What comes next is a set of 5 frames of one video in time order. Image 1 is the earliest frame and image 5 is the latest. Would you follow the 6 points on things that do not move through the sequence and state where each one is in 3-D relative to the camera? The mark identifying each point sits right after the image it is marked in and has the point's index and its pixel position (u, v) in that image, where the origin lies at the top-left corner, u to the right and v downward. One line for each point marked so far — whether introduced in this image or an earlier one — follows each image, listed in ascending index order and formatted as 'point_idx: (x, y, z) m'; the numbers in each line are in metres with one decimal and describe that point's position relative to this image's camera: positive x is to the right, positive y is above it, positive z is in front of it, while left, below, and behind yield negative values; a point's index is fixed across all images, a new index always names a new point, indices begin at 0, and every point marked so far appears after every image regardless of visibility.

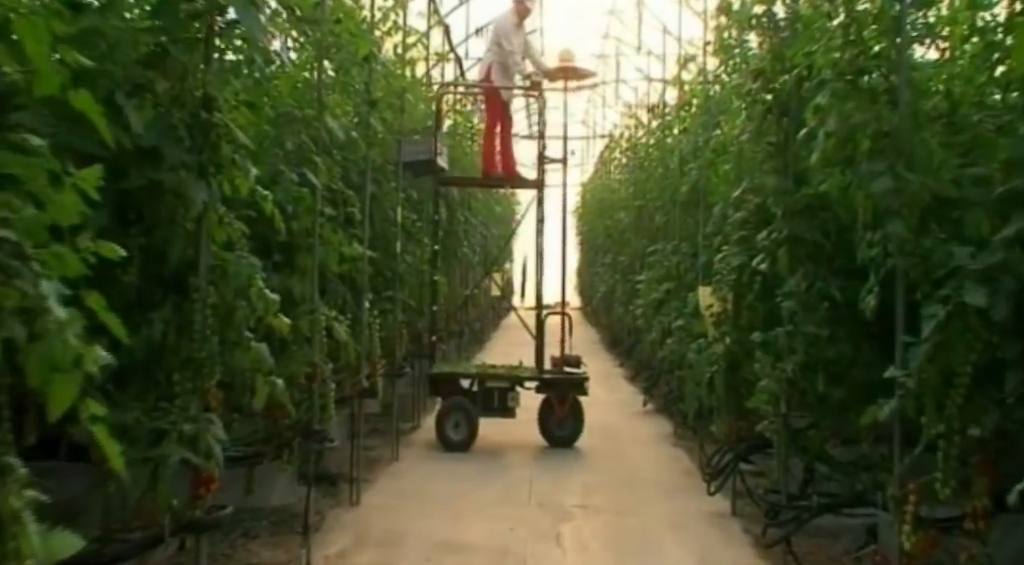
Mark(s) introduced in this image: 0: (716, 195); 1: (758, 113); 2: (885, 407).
0: (+1.4, +0.5, +5.3) m
1: (+1.0, +0.7, +3.6) m
2: (+1.0, -0.3, +2.2) m
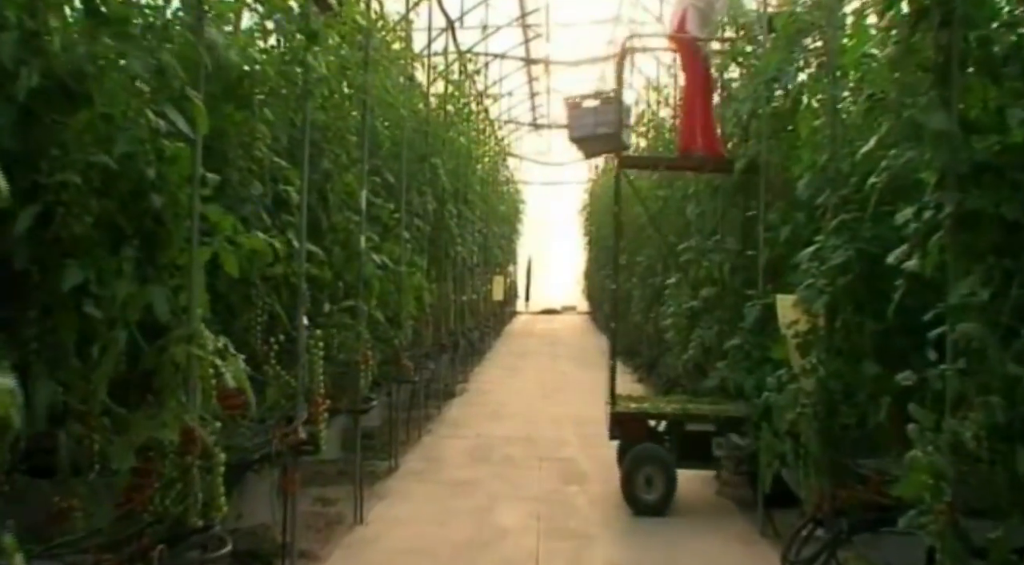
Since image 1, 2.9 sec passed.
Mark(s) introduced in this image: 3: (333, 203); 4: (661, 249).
0: (+1.4, +0.5, +4.0) m
1: (+1.0, +0.7, +2.2) m
2: (+1.0, -0.3, +0.9) m
3: (-0.8, +0.4, +4.0) m
4: (+1.3, +0.3, +7.5) m
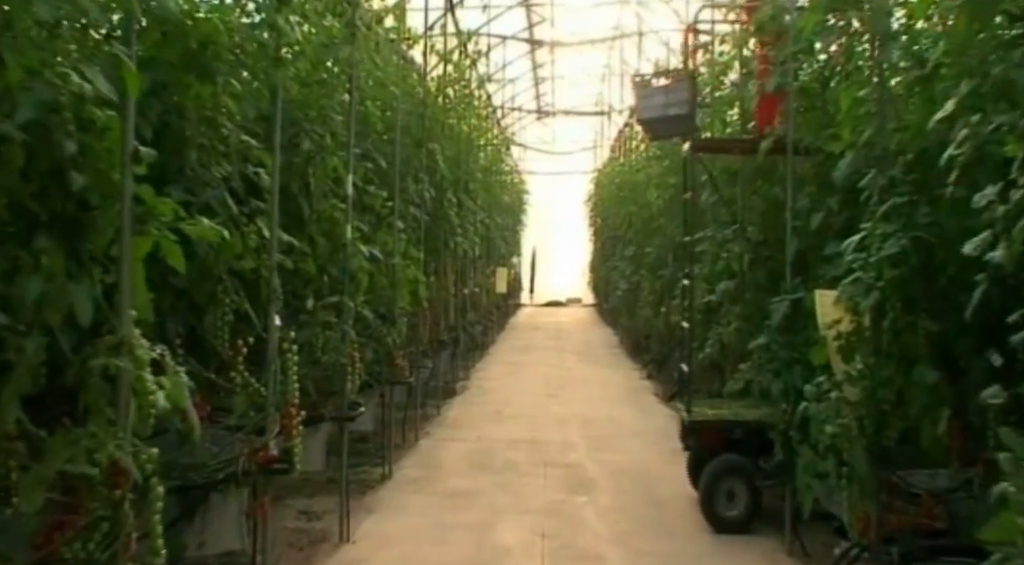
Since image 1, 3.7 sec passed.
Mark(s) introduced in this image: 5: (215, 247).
0: (+1.4, +0.5, +3.6) m
1: (+1.0, +0.7, +1.8) m
2: (+0.9, -0.3, +0.5) m
3: (-0.8, +0.4, +3.6) m
4: (+1.3, +0.4, +7.2) m
5: (-0.9, +0.1, +2.7) m
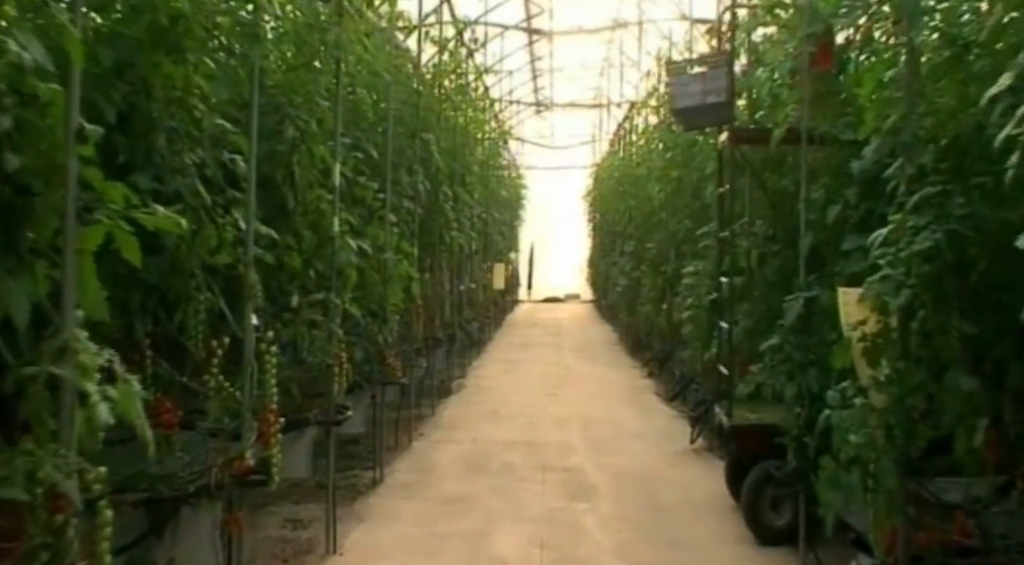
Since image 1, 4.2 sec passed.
0: (+1.4, +0.5, +3.4) m
1: (+1.0, +0.7, +1.6) m
2: (+0.9, -0.3, +0.3) m
3: (-0.8, +0.4, +3.4) m
4: (+1.3, +0.4, +6.9) m
5: (-0.9, +0.1, +2.5) m
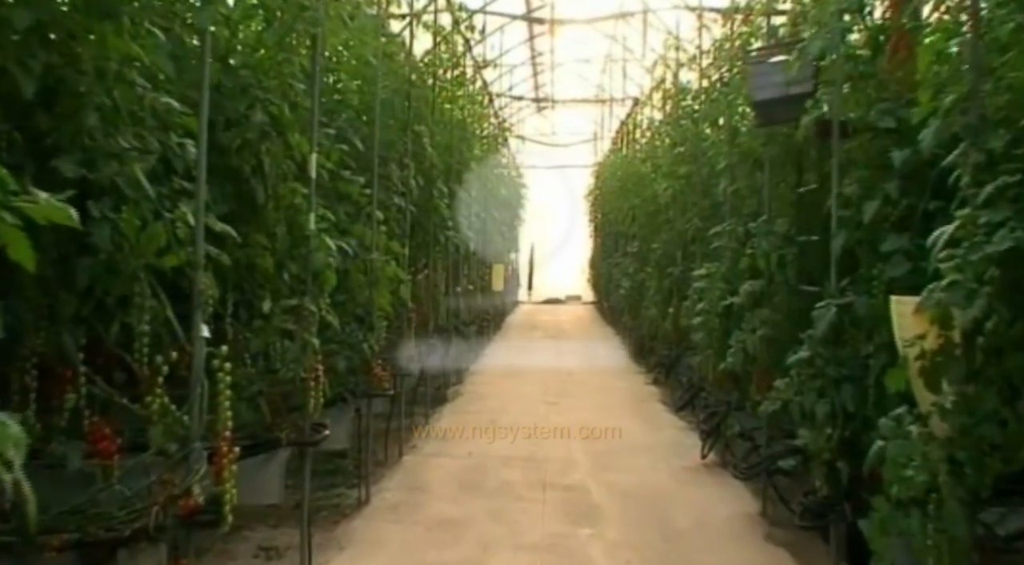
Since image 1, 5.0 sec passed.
0: (+1.4, +0.5, +3.0) m
1: (+1.0, +0.7, +1.3) m
2: (+0.9, -0.4, 0.0) m
3: (-0.9, +0.4, +3.0) m
4: (+1.3, +0.4, +6.6) m
5: (-0.9, +0.1, +2.1) m
